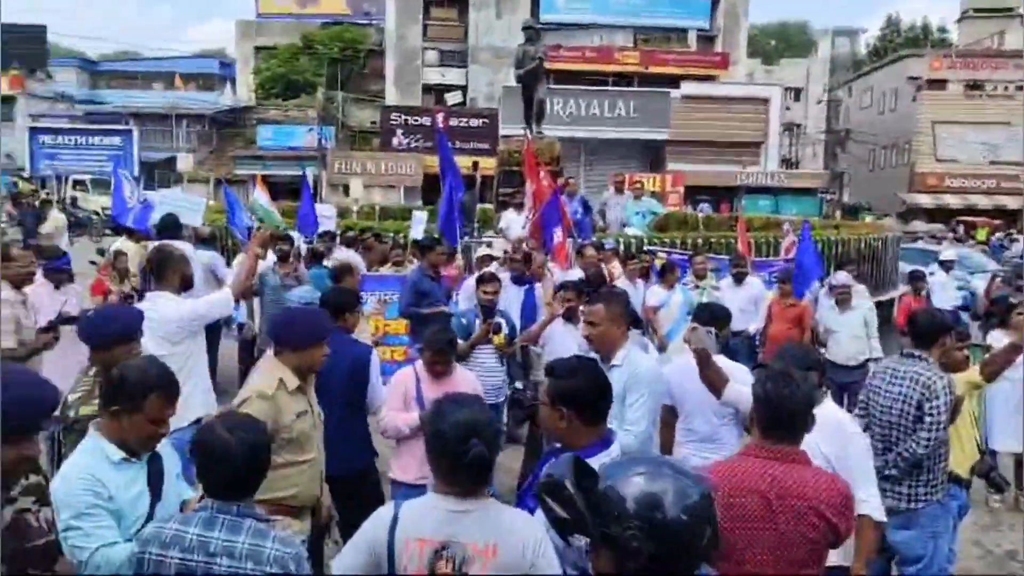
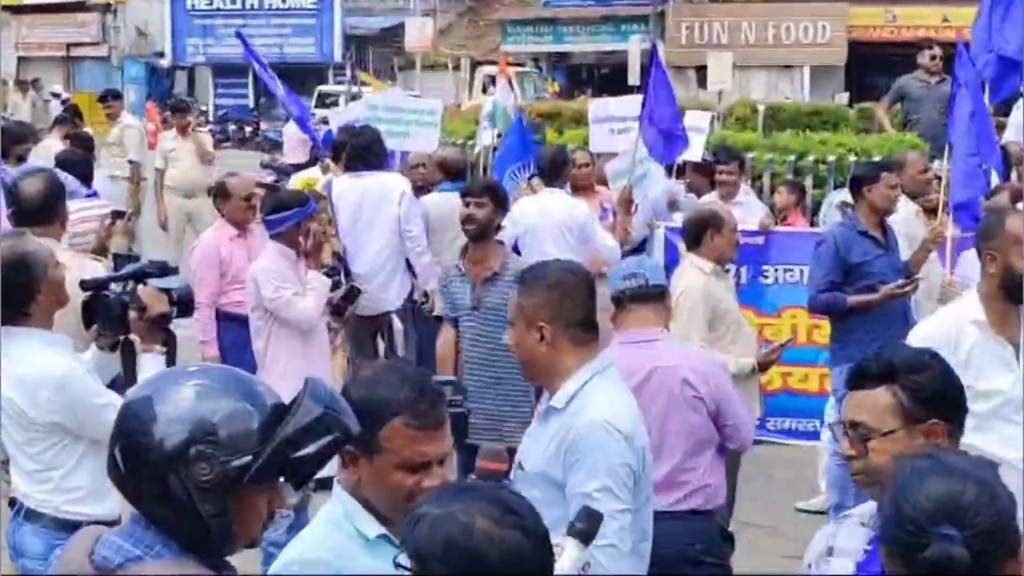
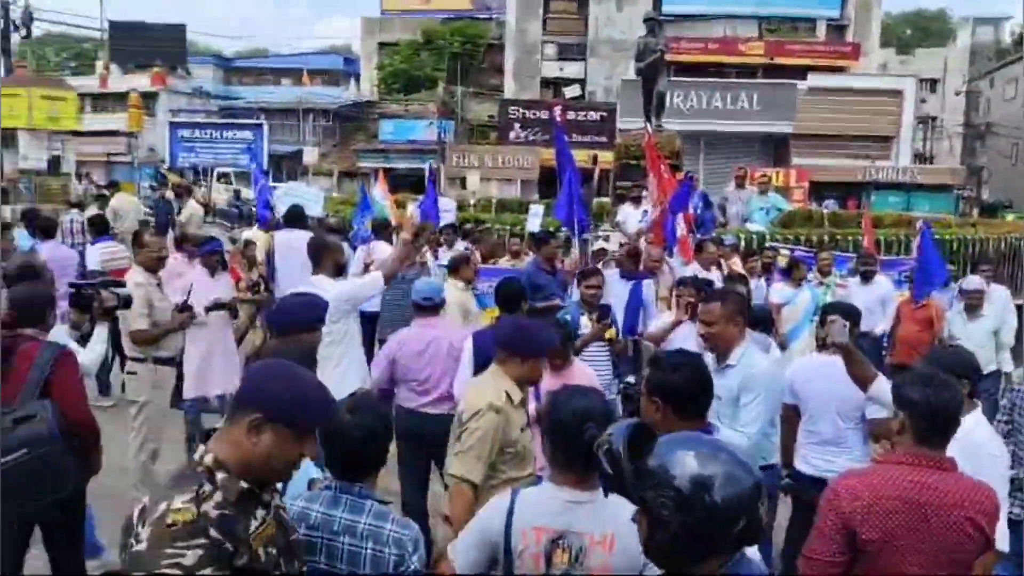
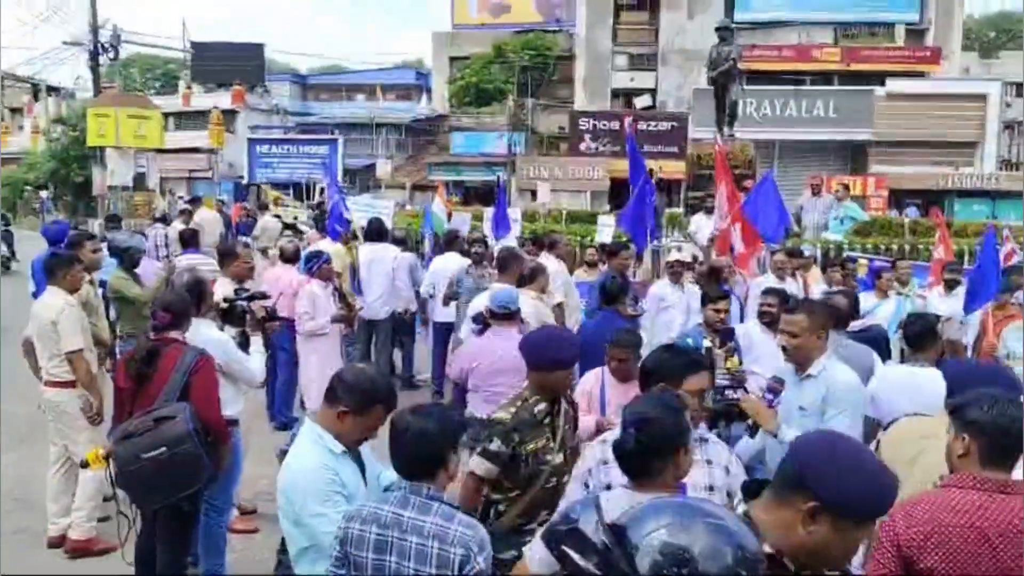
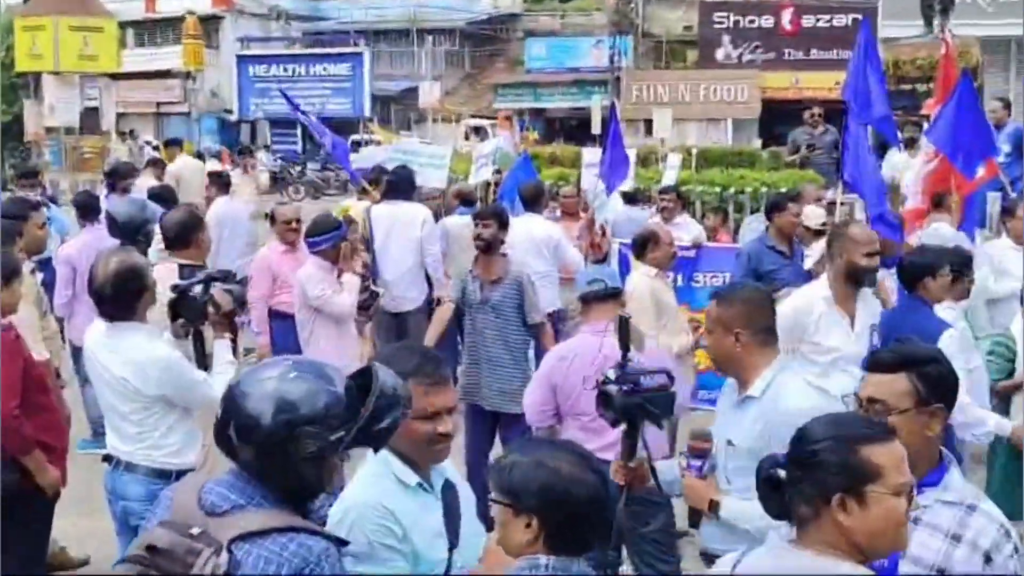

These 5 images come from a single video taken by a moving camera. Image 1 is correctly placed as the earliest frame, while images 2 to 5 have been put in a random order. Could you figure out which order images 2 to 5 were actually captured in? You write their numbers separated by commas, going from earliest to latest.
3, 4, 5, 2
